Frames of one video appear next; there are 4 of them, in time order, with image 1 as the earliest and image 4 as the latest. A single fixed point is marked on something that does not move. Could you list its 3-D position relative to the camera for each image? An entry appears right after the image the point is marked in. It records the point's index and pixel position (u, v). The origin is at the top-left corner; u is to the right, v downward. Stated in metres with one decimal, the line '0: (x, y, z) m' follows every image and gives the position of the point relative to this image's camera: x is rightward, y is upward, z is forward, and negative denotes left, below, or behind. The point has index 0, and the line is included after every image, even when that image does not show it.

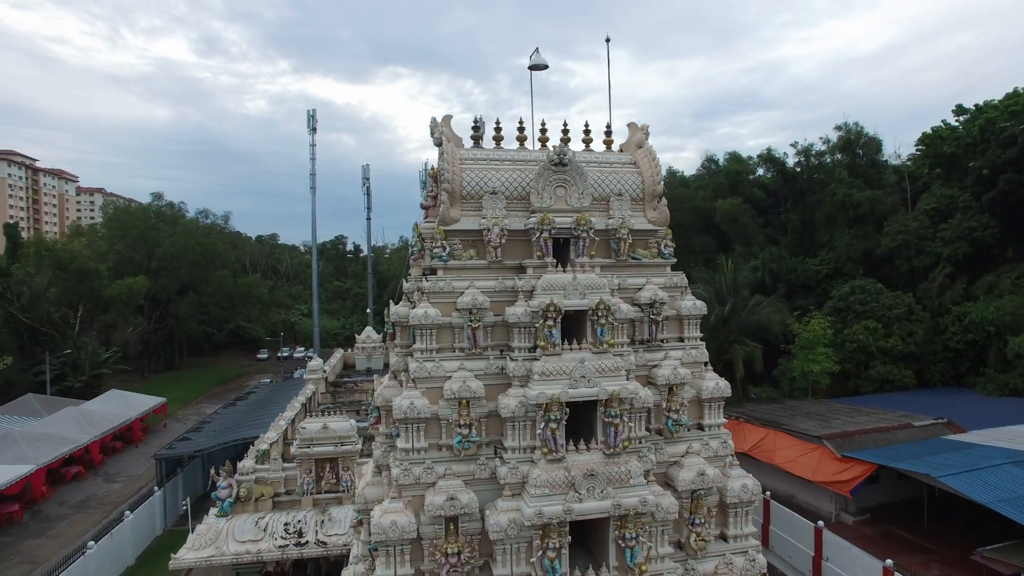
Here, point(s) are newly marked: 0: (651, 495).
0: (+1.4, -2.1, +5.7) m
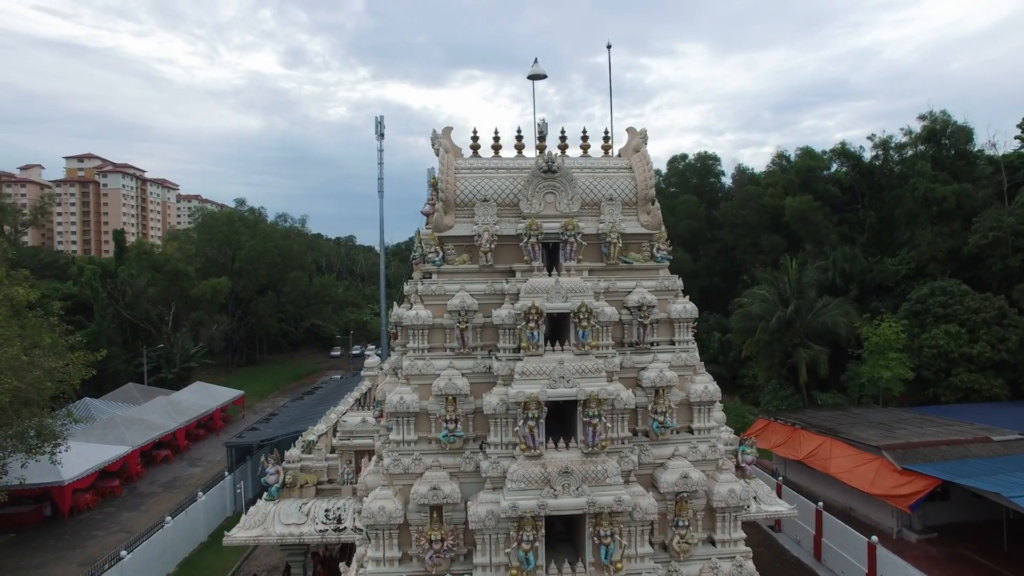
0: (+1.2, -2.1, +5.8) m
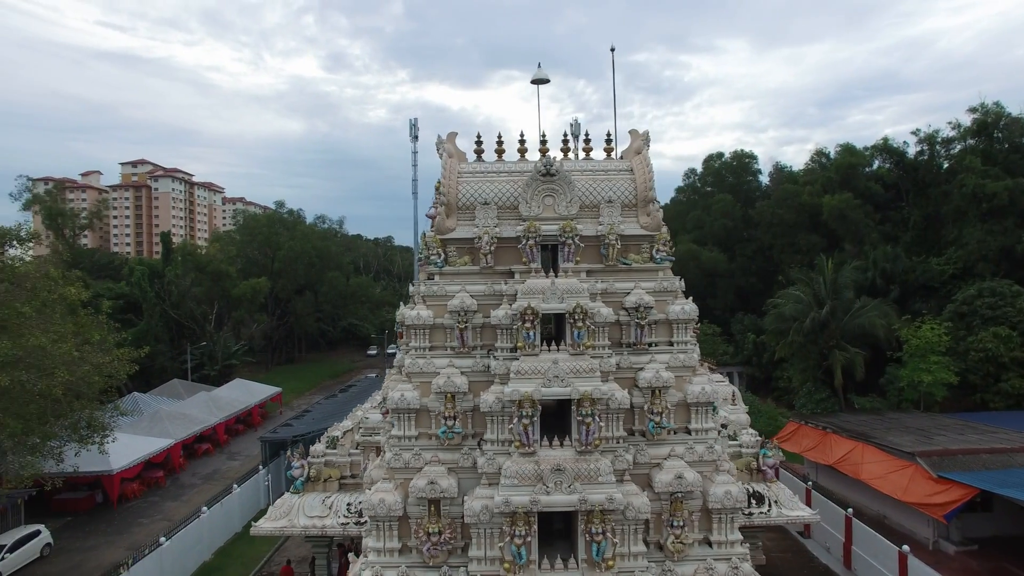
0: (+1.1, -2.1, +5.9) m
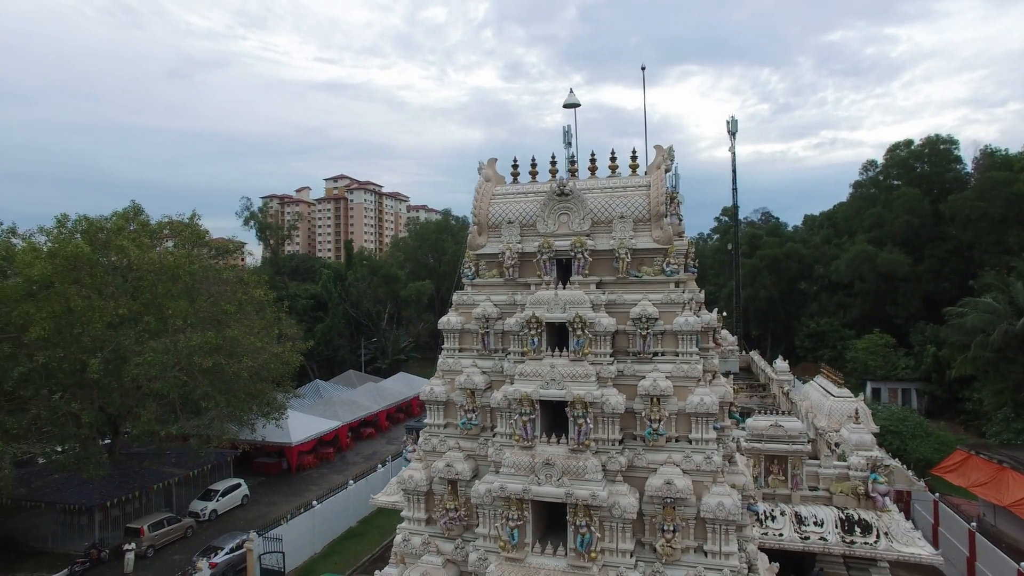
0: (+1.0, -2.3, +6.4) m
